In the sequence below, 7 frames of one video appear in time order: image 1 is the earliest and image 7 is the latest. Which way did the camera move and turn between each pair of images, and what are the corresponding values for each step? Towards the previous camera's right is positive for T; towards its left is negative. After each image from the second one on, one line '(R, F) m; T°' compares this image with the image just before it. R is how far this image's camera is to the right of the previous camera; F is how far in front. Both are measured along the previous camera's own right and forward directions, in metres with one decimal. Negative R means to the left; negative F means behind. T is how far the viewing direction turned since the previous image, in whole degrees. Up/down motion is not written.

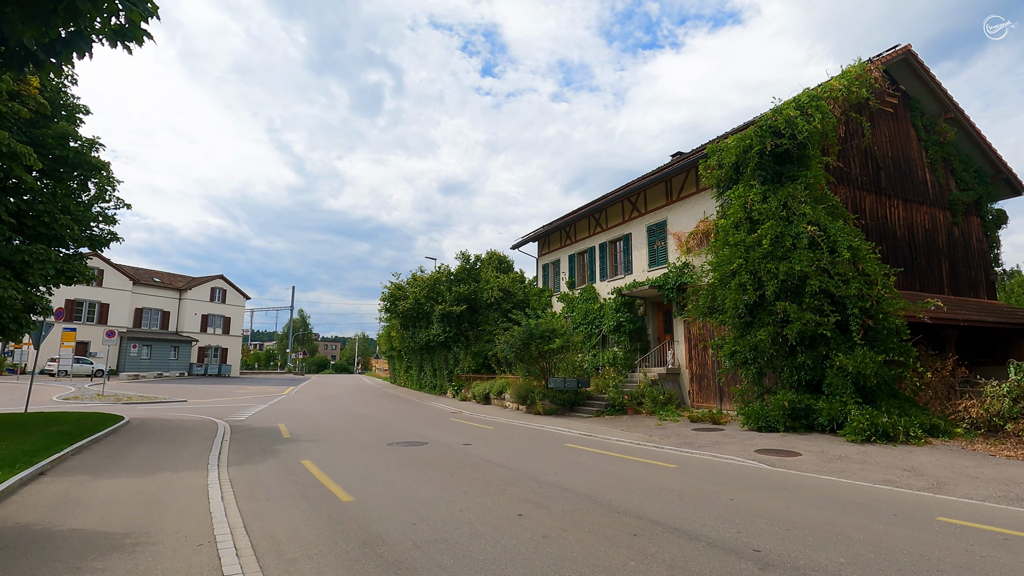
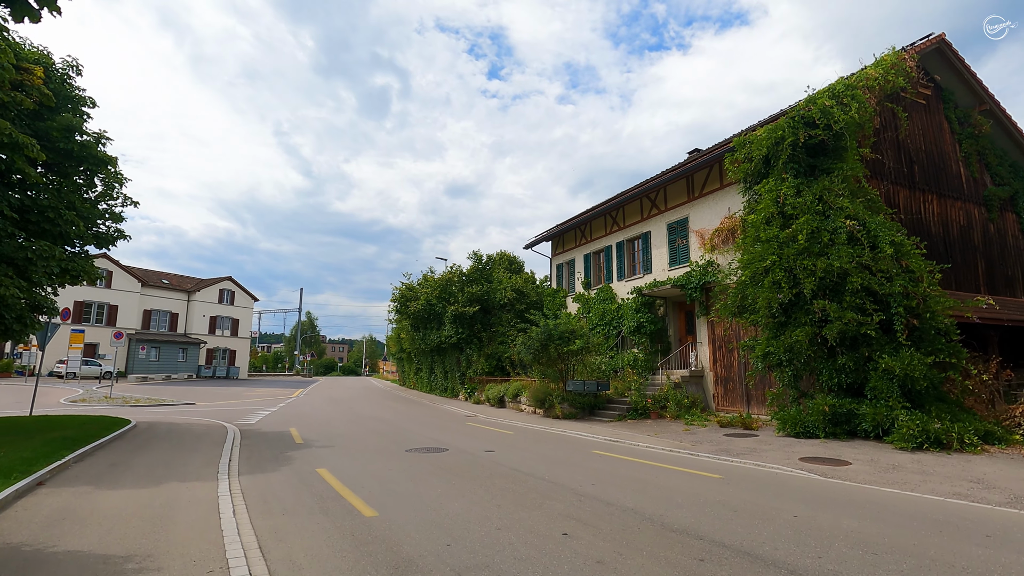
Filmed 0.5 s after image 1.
(-0.4, +0.6) m; -1°
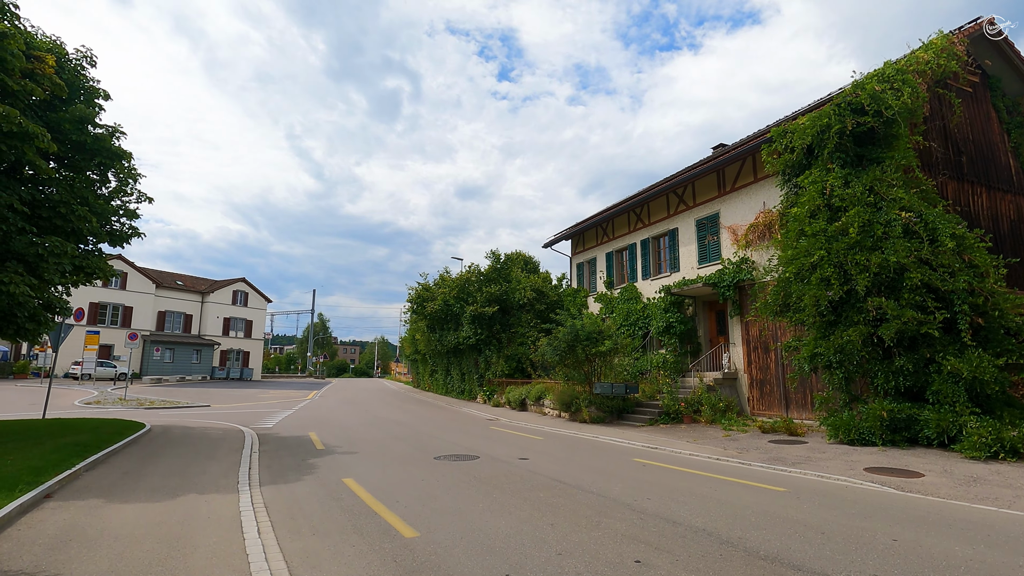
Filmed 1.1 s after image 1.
(-0.4, +0.7) m; -1°
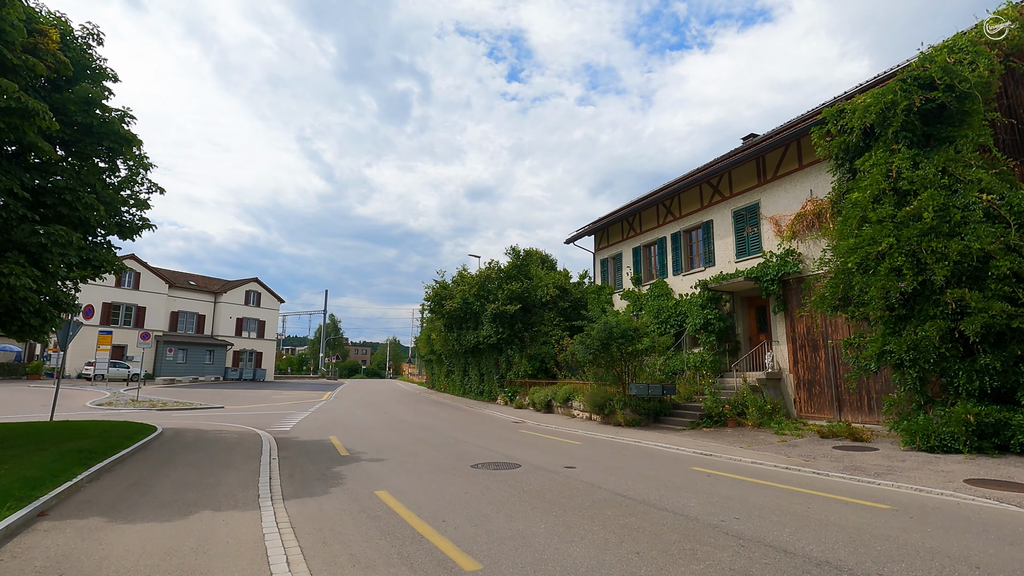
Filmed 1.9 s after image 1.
(-0.6, +0.9) m; -1°
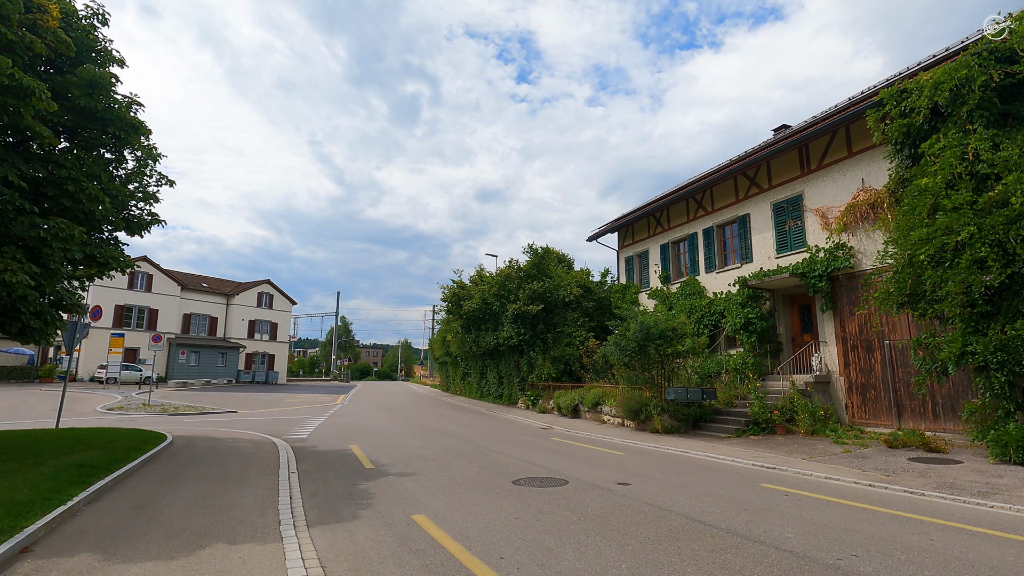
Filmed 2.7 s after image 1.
(-0.5, +0.9) m; -1°
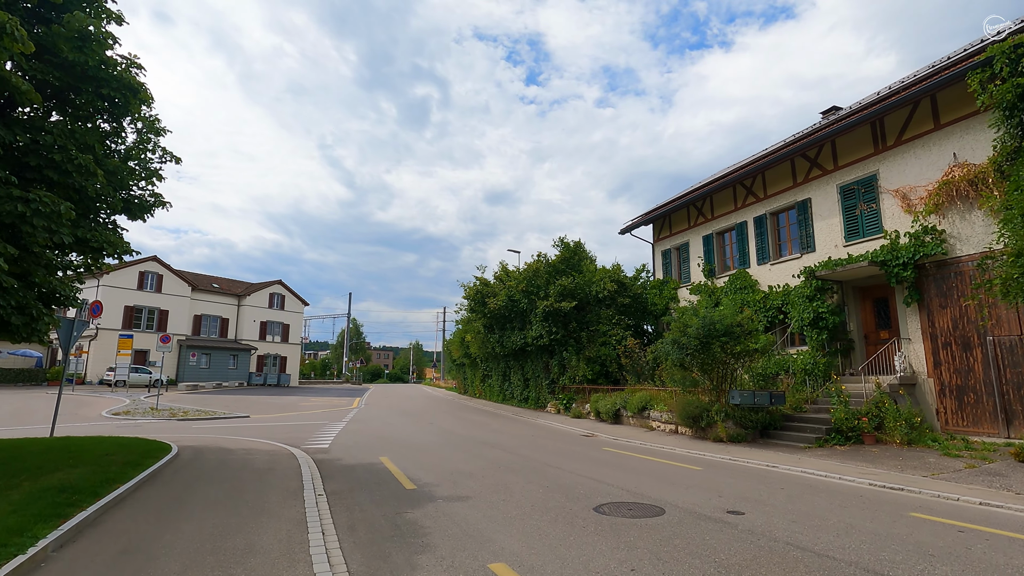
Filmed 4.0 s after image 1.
(-0.8, +1.6) m; -1°
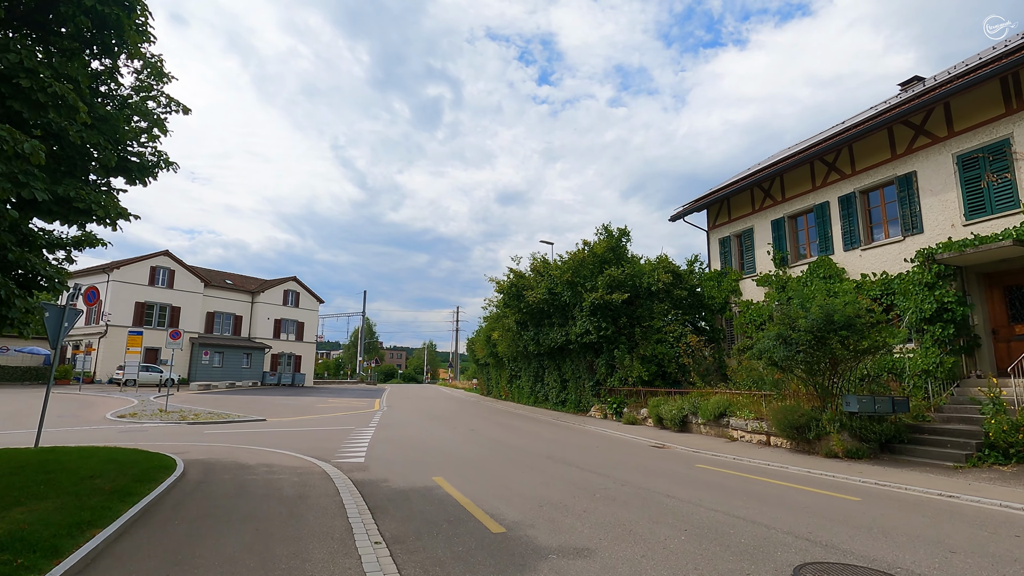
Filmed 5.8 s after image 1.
(-1.2, +2.1) m; -1°
